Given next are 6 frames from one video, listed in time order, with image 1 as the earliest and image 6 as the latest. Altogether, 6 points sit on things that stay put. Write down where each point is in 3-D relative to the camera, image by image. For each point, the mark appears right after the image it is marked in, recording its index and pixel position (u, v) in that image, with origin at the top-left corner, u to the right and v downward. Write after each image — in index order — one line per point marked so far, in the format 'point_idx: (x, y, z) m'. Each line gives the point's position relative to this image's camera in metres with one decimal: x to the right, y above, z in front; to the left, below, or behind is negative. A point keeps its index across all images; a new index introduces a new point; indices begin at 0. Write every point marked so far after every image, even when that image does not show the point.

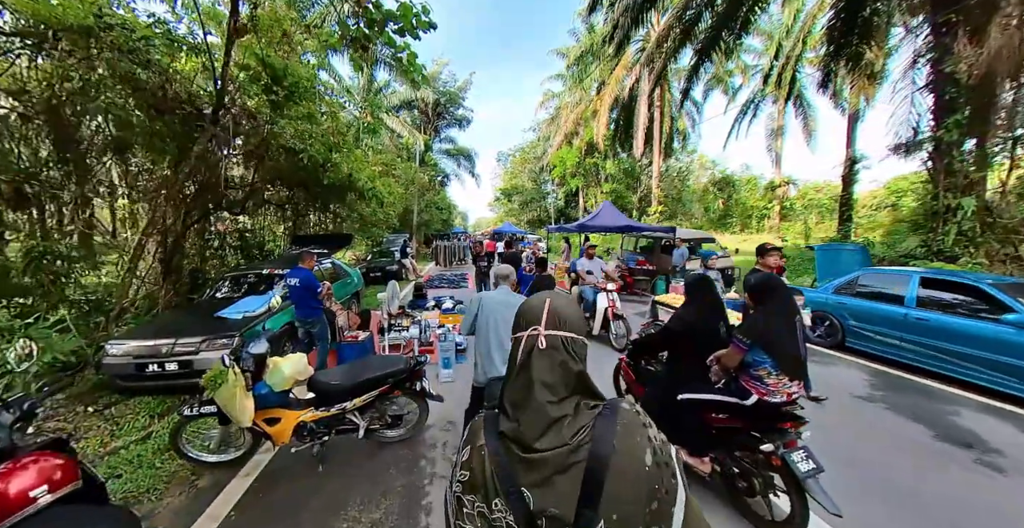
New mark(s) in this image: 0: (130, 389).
0: (-4.3, -1.4, +4.1) m
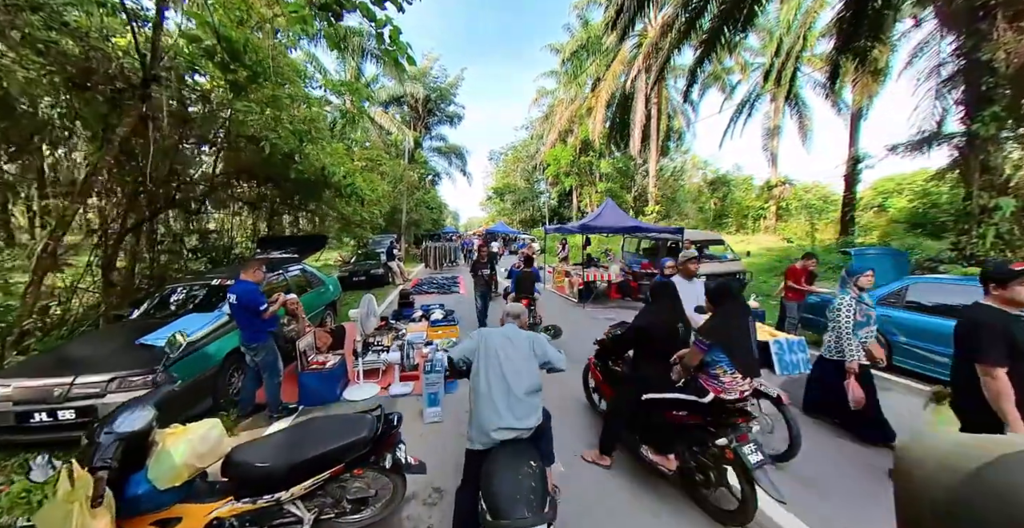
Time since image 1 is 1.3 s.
0: (-4.3, -1.5, +3.1) m
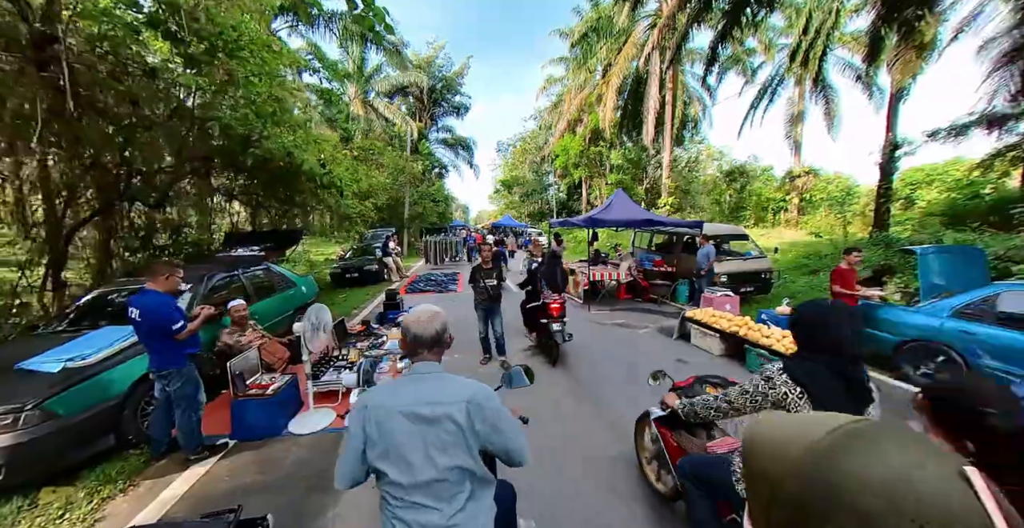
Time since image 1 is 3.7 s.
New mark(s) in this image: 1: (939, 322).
0: (-4.5, -1.6, +2.4) m
1: (+5.2, -0.7, +4.4) m
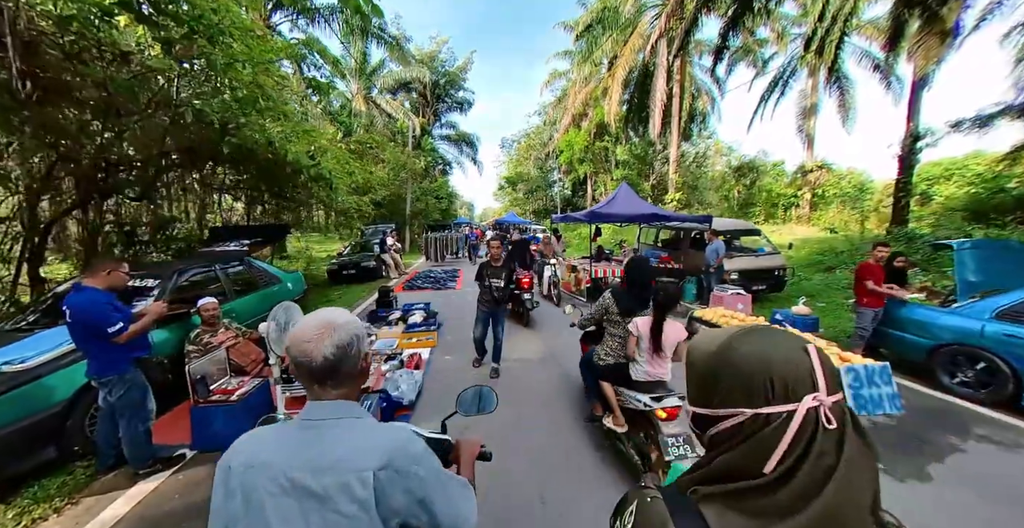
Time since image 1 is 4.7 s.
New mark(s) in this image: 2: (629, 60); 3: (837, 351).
0: (-4.7, -1.5, +2.1) m
1: (+5.1, -0.6, +3.9) m
2: (+5.8, +10.0, +17.7) m
3: (+3.5, -0.9, +3.9) m
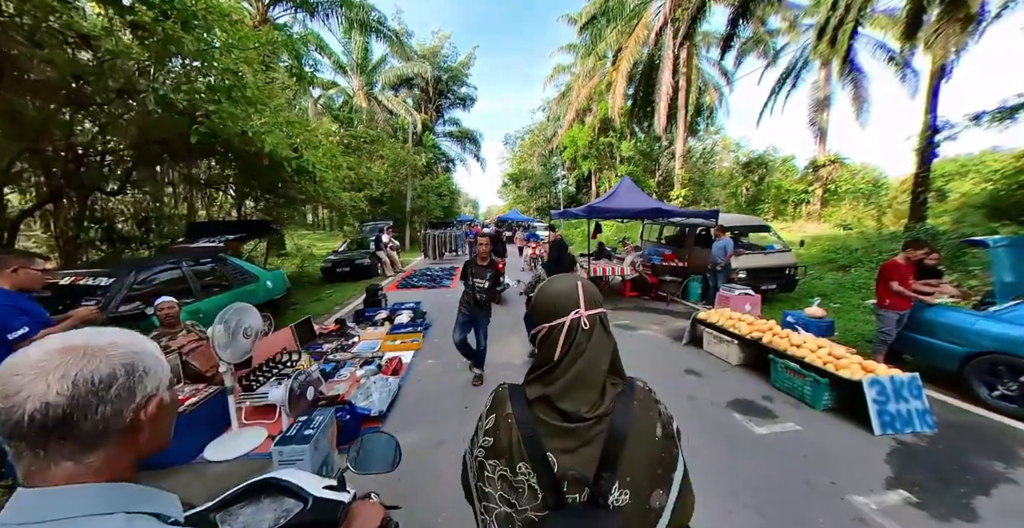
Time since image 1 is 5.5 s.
0: (-4.9, -1.5, +1.8) m
1: (+4.9, -0.6, +3.4) m
2: (+5.9, +10.1, +17.2) m
3: (+3.4, -0.9, +3.5) m
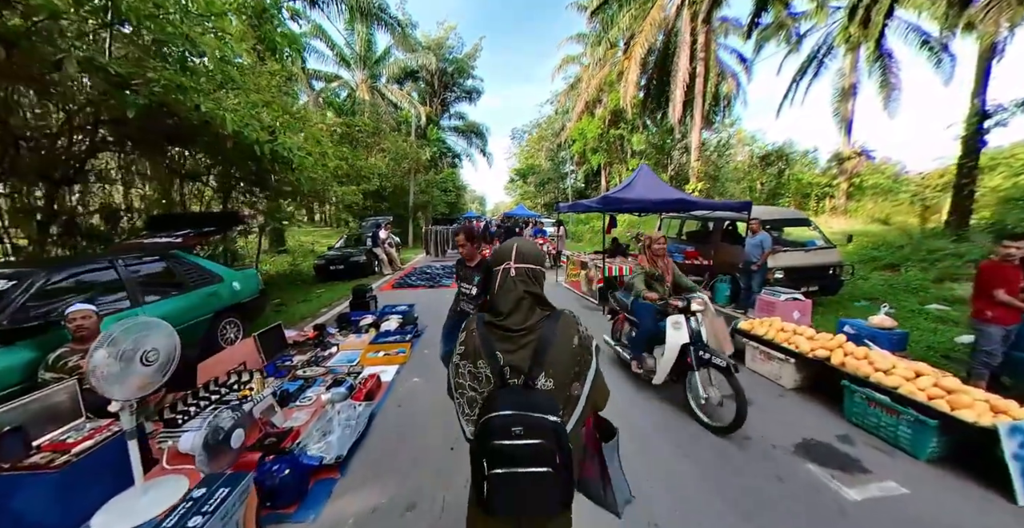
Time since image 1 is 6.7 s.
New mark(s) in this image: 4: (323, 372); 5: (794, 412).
0: (-4.9, -1.5, +1.0) m
1: (+4.9, -0.6, +2.5) m
2: (+6.1, +10.2, +16.1) m
3: (+3.4, -0.9, +2.6) m
4: (-2.2, -1.3, +4.2) m
5: (+2.7, -1.4, +3.4) m
